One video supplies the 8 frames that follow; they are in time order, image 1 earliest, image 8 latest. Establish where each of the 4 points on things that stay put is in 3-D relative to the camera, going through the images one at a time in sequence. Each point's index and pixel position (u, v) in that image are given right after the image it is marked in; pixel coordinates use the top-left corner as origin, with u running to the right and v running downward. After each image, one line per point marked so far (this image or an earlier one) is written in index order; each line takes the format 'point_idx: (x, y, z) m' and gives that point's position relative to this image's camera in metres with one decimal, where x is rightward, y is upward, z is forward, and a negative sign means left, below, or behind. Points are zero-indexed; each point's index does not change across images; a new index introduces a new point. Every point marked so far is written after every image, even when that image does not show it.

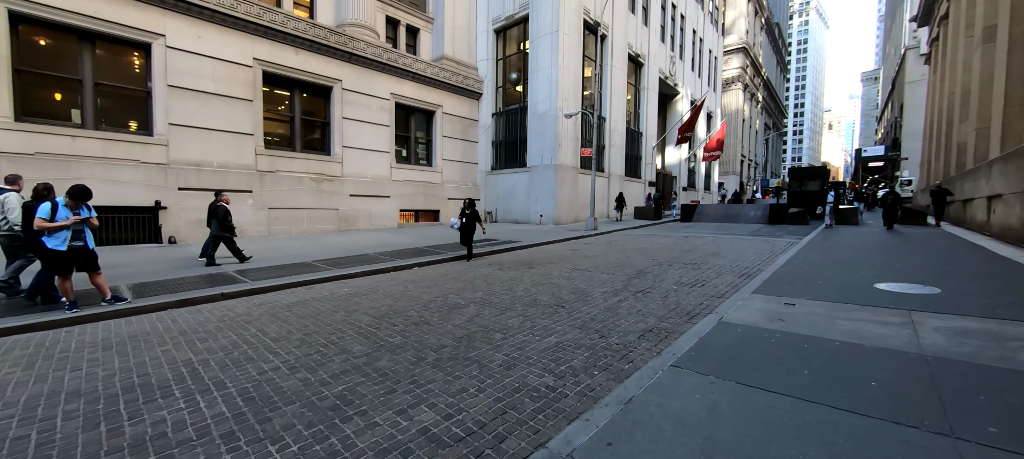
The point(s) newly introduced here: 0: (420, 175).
0: (-4.7, +2.7, +19.6) m
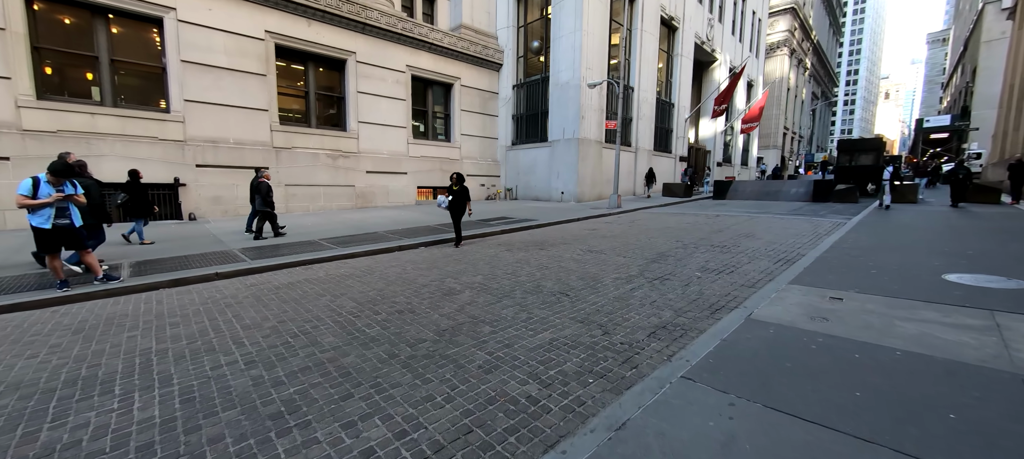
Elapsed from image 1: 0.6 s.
0: (-3.7, +3.8, +19.1) m
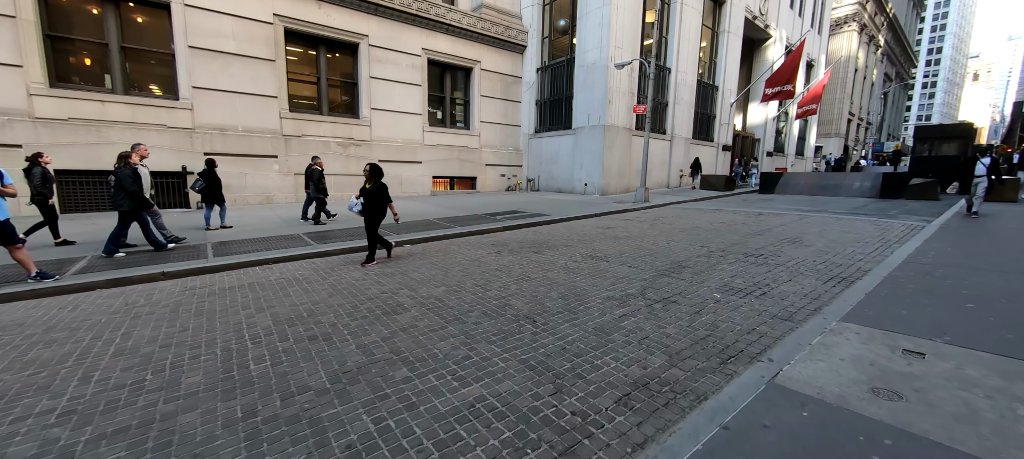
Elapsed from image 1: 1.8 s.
0: (-2.6, +4.2, +18.2) m
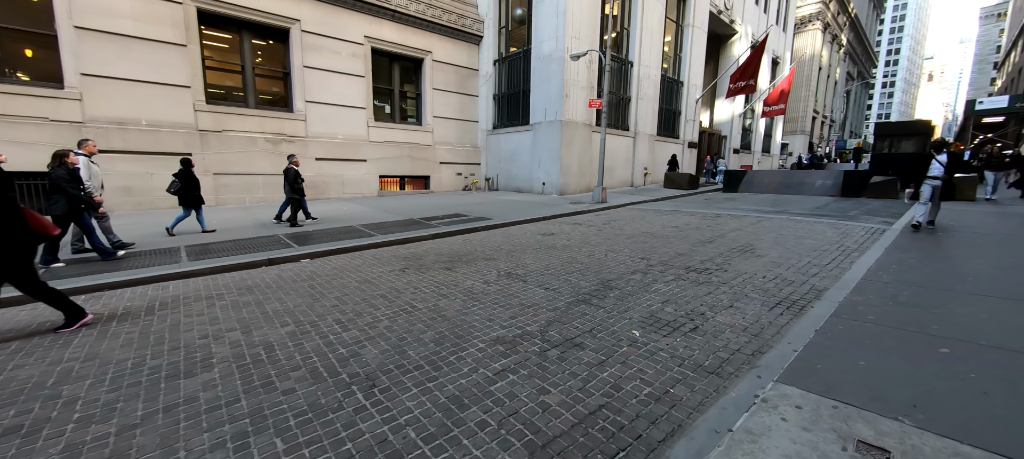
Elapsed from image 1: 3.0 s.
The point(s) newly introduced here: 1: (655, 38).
0: (-4.6, +4.1, +17.0) m
1: (+7.1, +9.5, +19.5) m
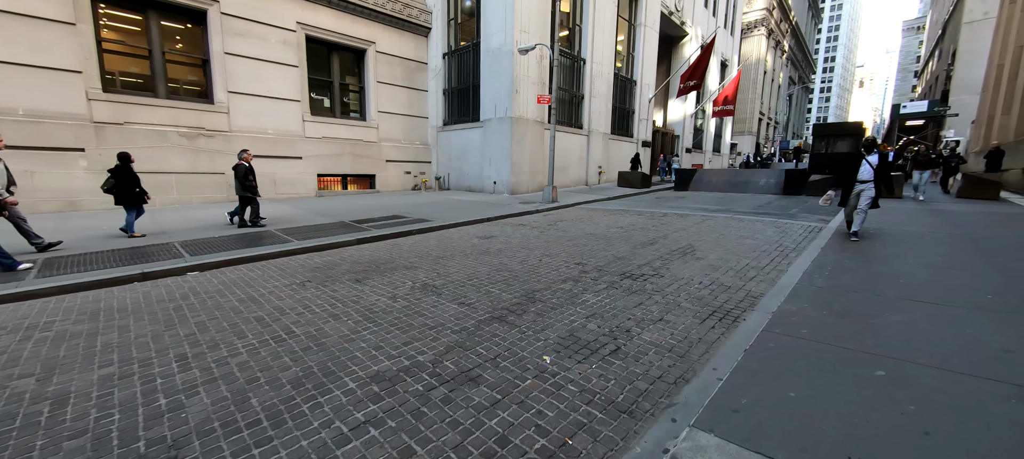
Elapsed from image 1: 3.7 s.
0: (-6.7, +4.0, +15.8) m
1: (+4.7, +9.5, +19.4) m
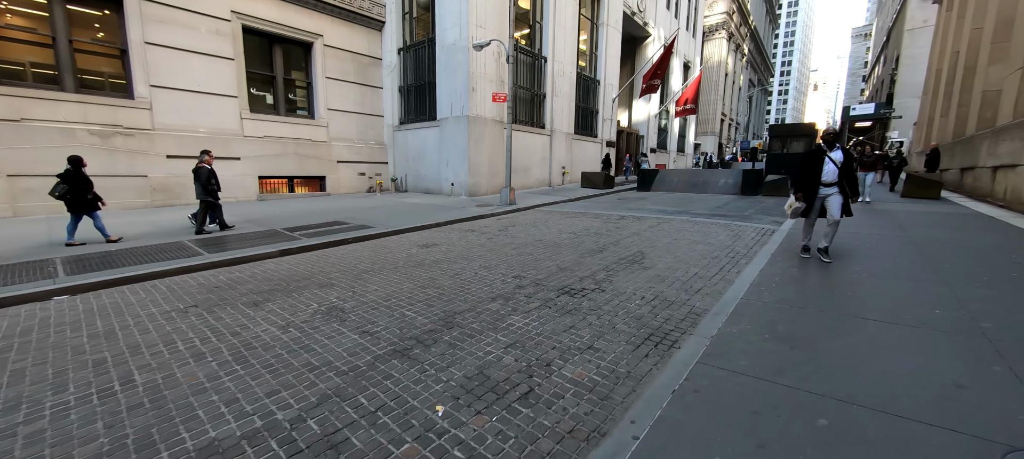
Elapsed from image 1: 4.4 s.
0: (-8.3, +3.7, +14.8) m
1: (+2.7, +9.5, +19.1) m
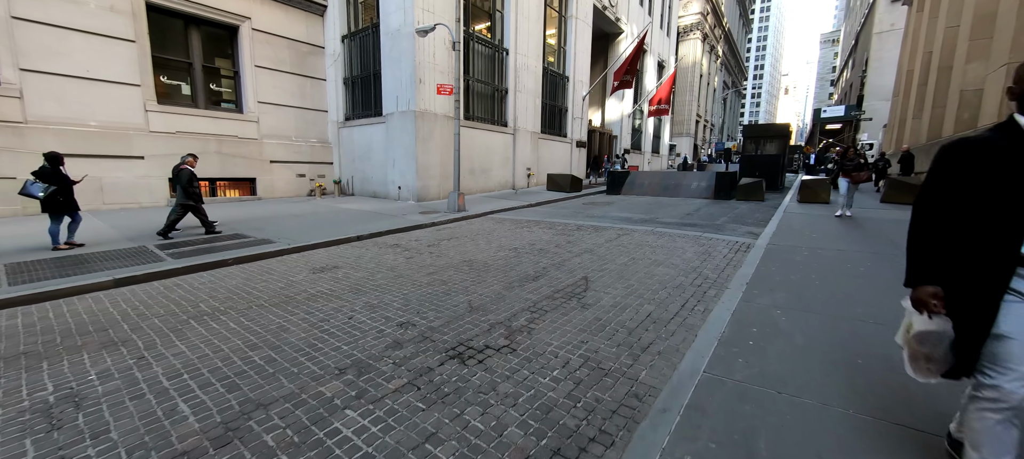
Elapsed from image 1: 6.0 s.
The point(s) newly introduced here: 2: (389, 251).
0: (-9.9, +3.4, +12.9) m
1: (+0.9, +9.2, +17.7) m
2: (-2.2, -0.4, +7.0) m
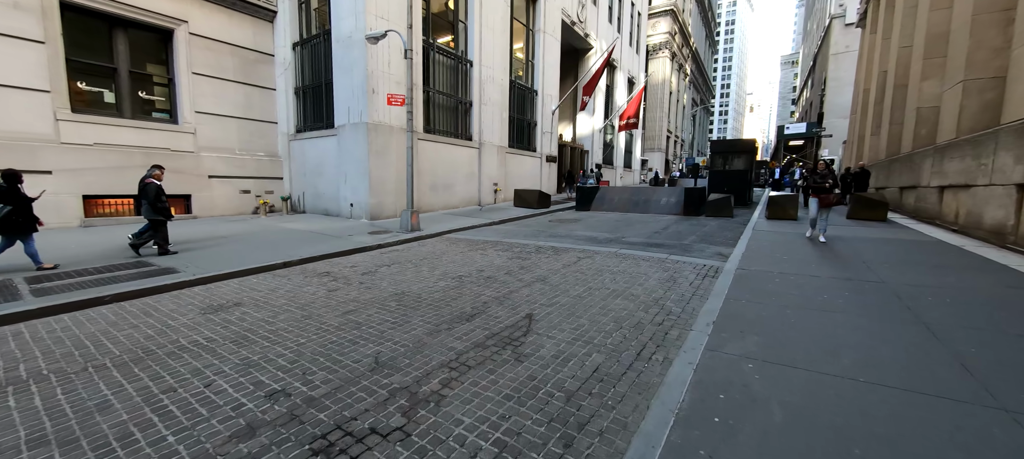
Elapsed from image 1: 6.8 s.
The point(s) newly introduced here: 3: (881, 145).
0: (-11.1, +2.8, +11.7) m
1: (-0.6, +8.4, +17.3) m
2: (-3.1, -0.8, +6.0) m
3: (+16.8, +3.9, +17.9) m
